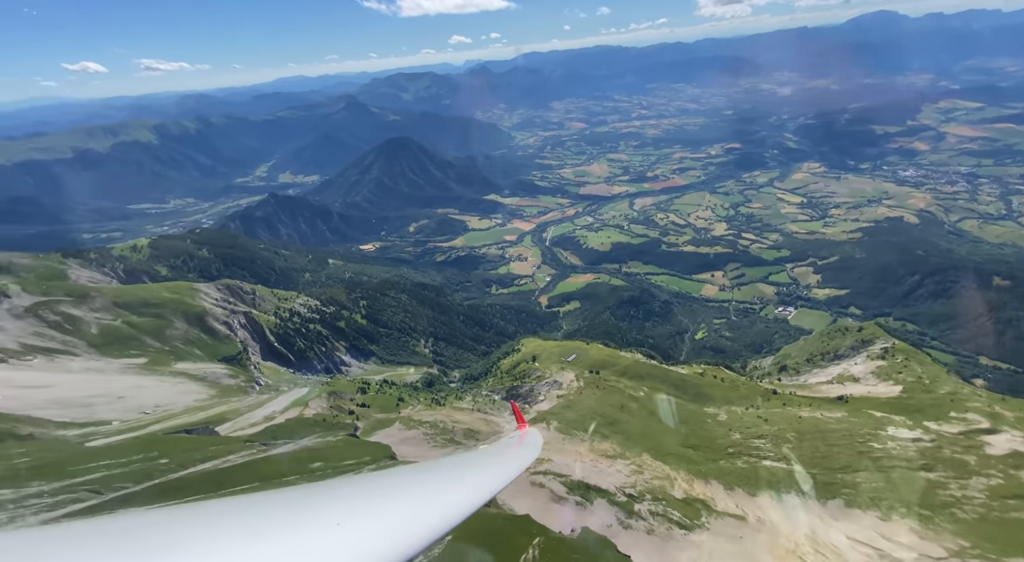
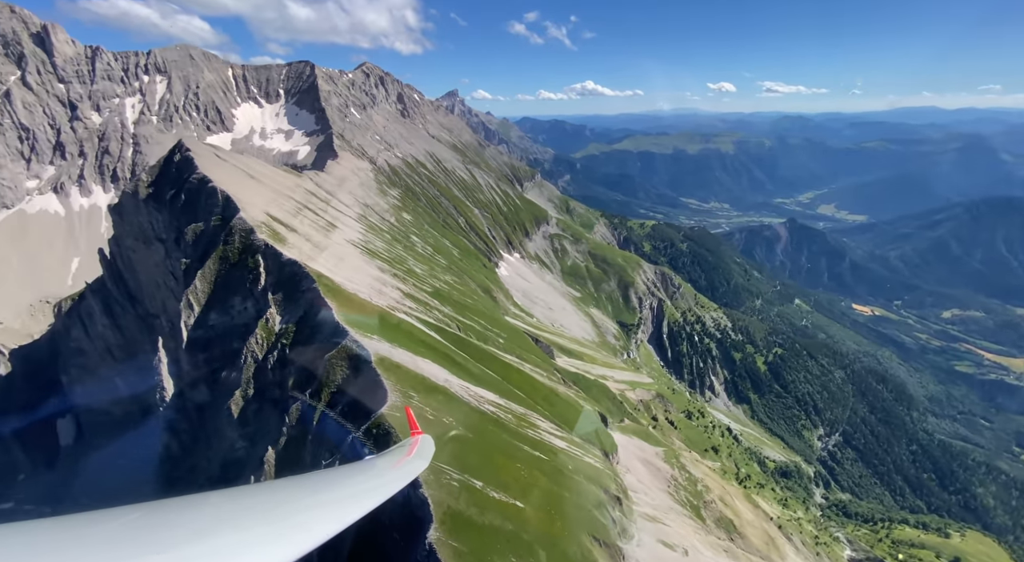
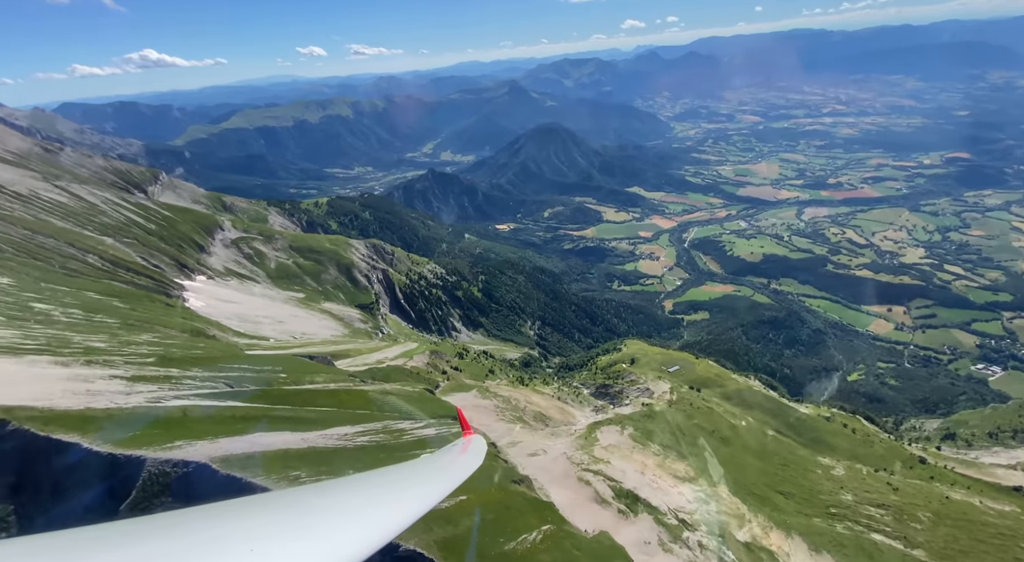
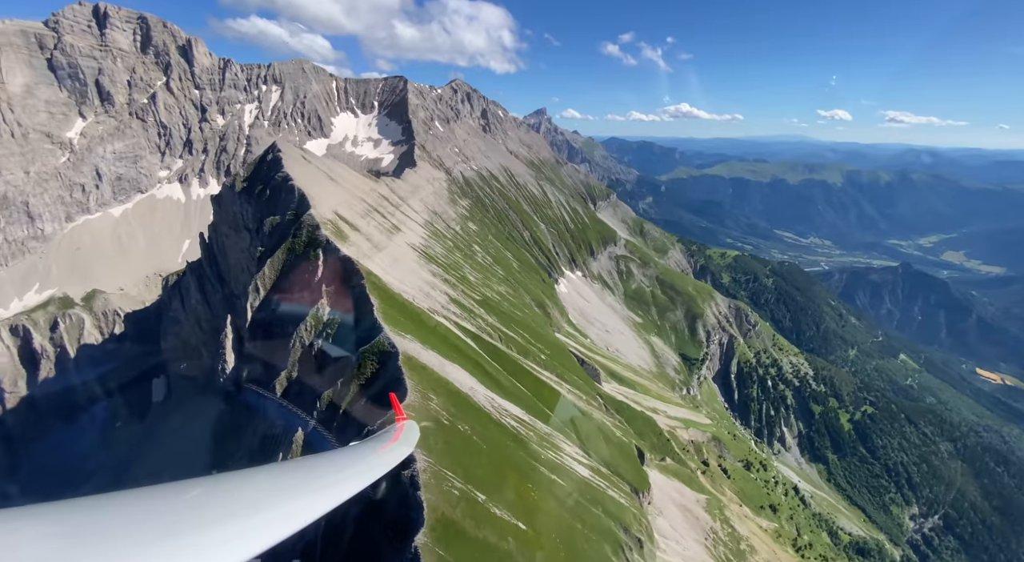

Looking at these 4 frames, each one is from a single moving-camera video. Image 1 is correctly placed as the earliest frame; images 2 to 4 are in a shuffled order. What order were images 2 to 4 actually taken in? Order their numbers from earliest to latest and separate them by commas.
3, 2, 4
